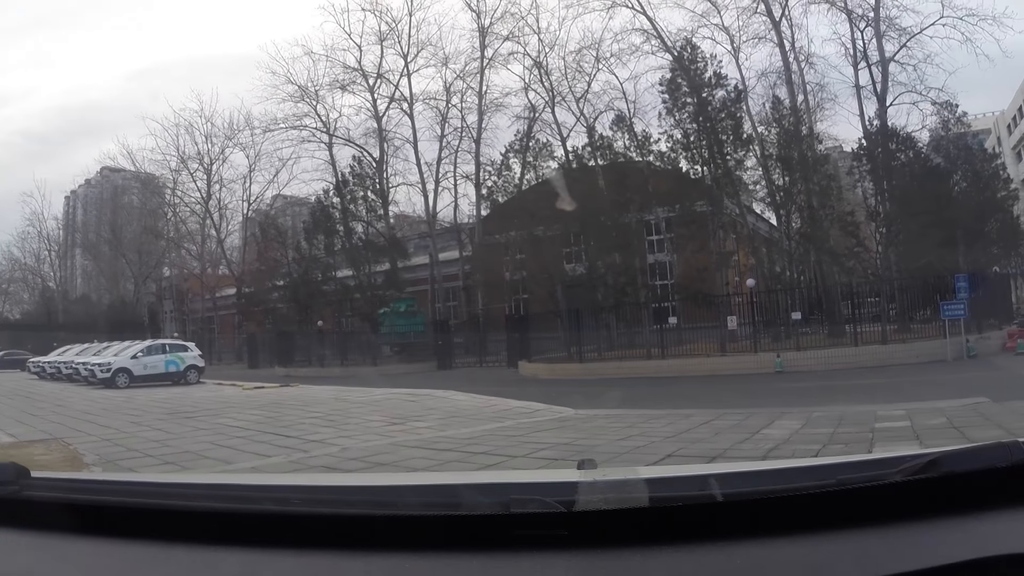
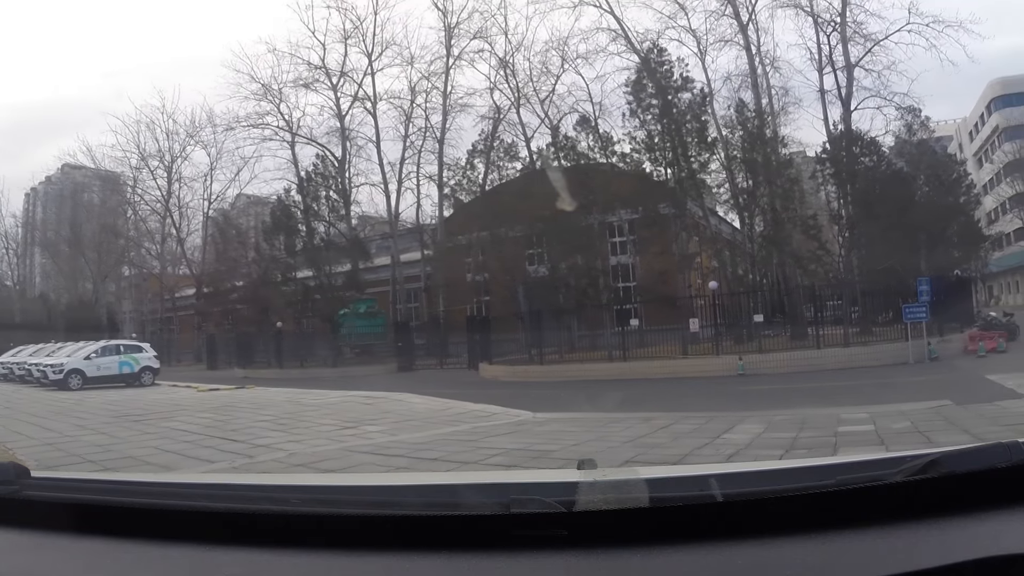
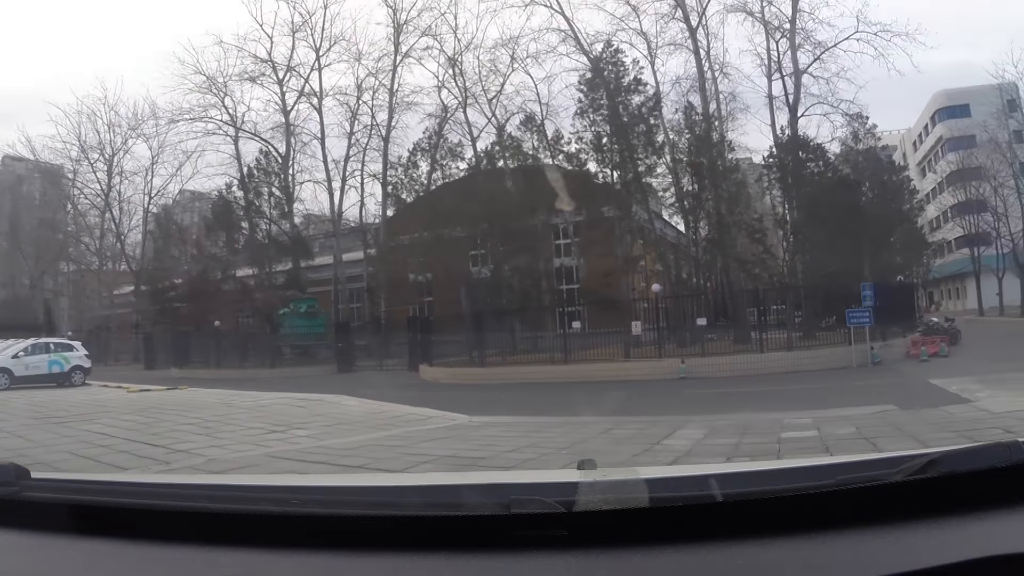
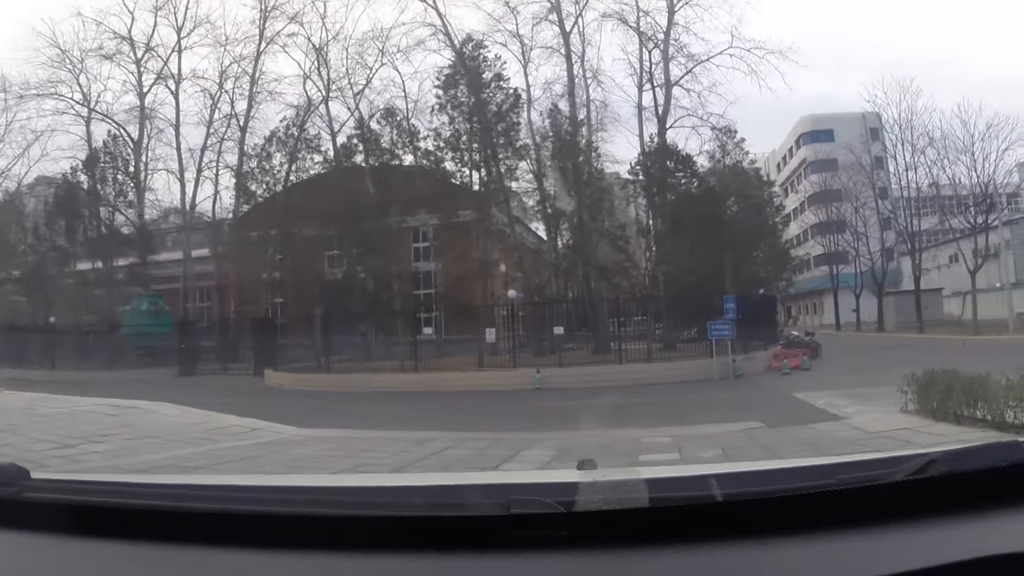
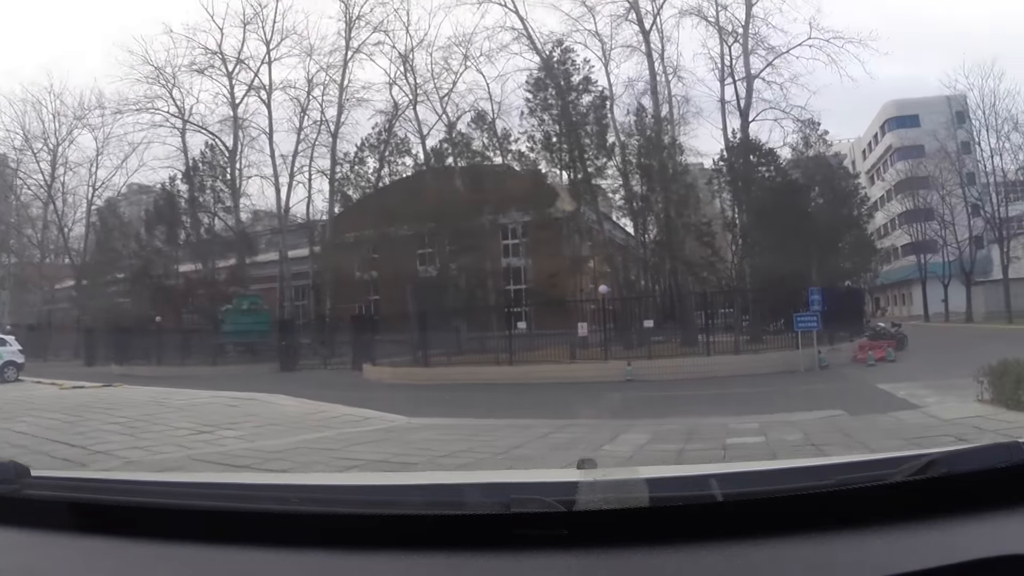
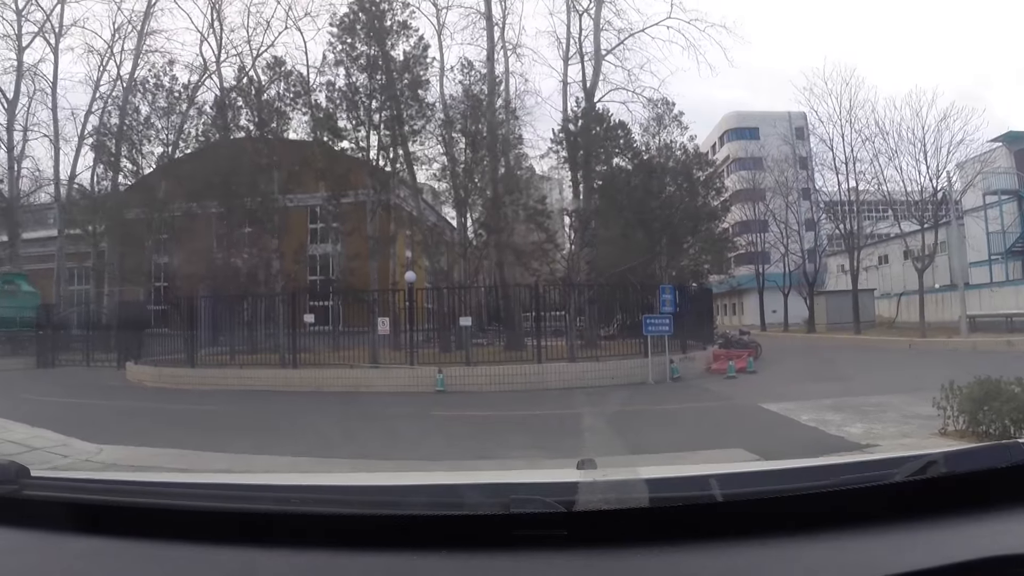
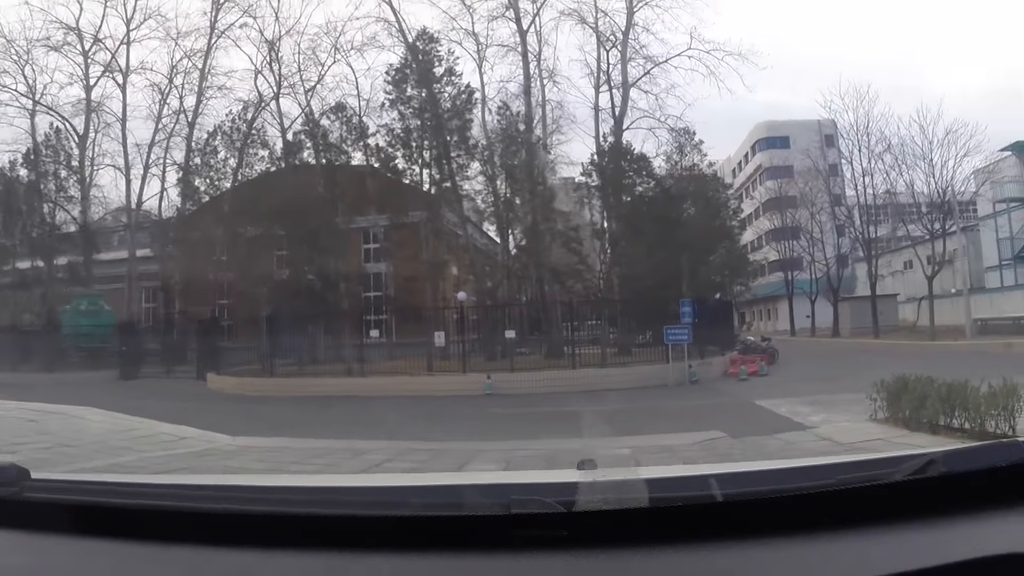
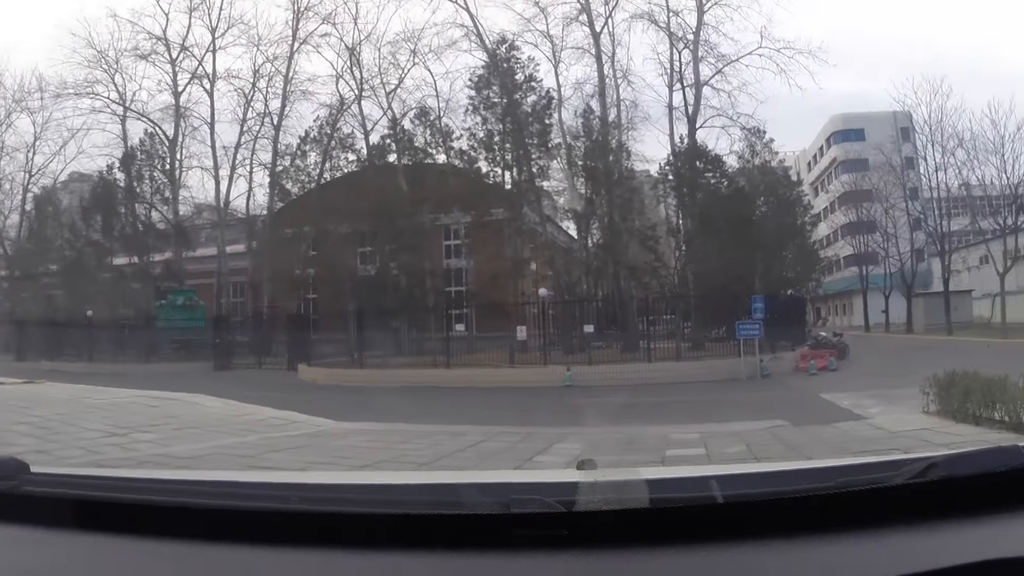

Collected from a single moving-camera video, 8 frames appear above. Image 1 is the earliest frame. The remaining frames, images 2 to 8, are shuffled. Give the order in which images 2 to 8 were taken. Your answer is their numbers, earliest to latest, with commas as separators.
2, 3, 5, 8, 4, 7, 6
